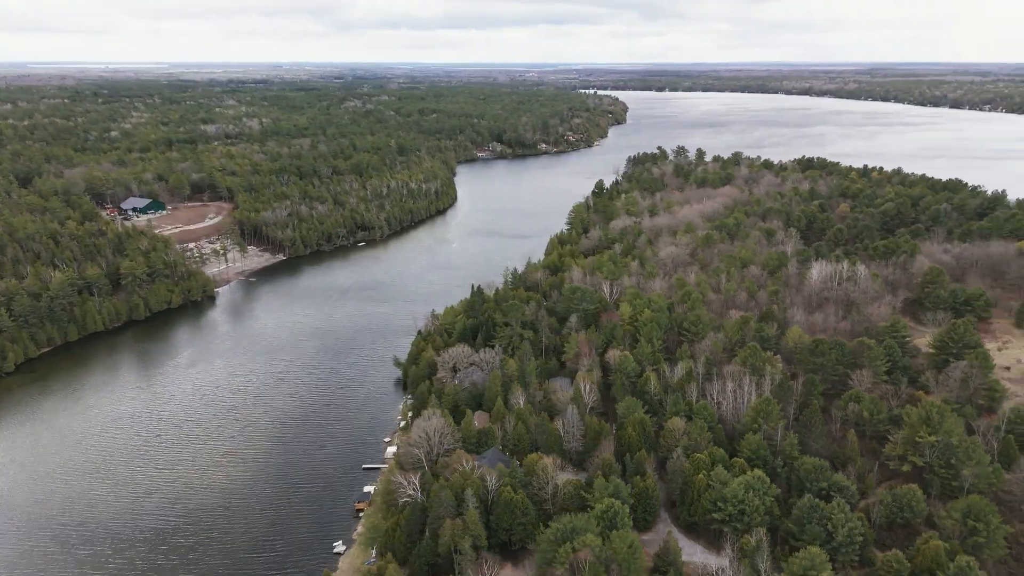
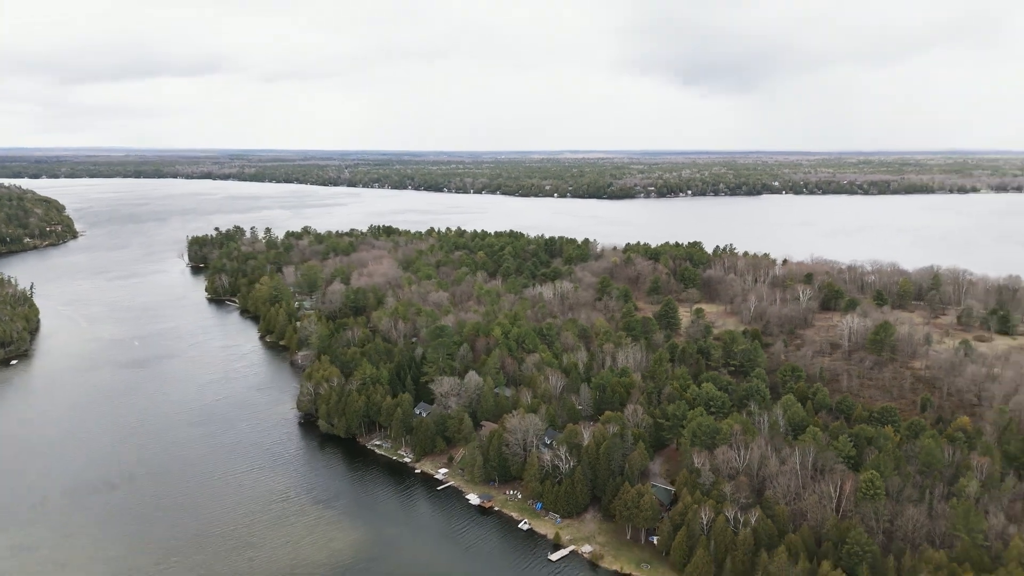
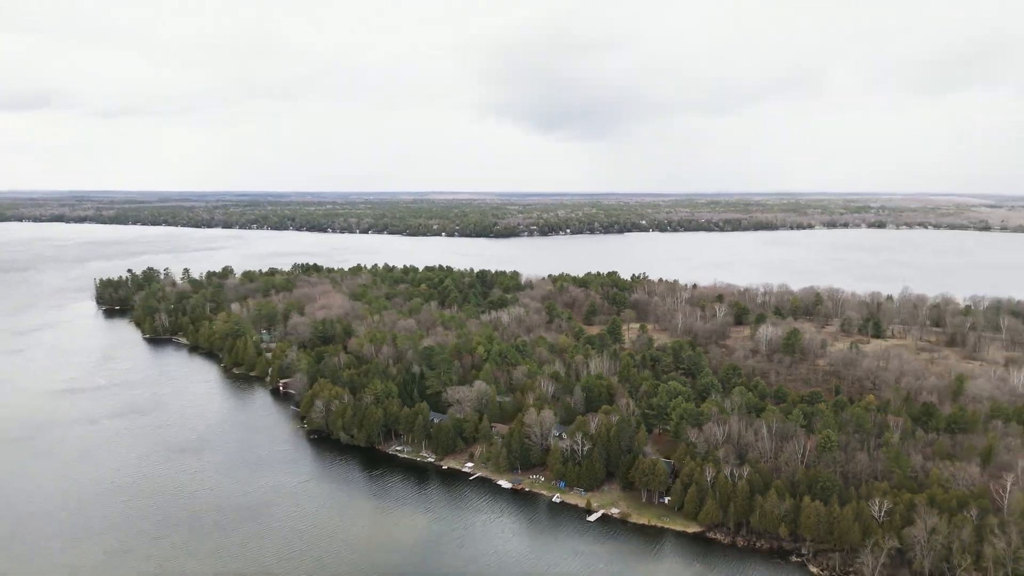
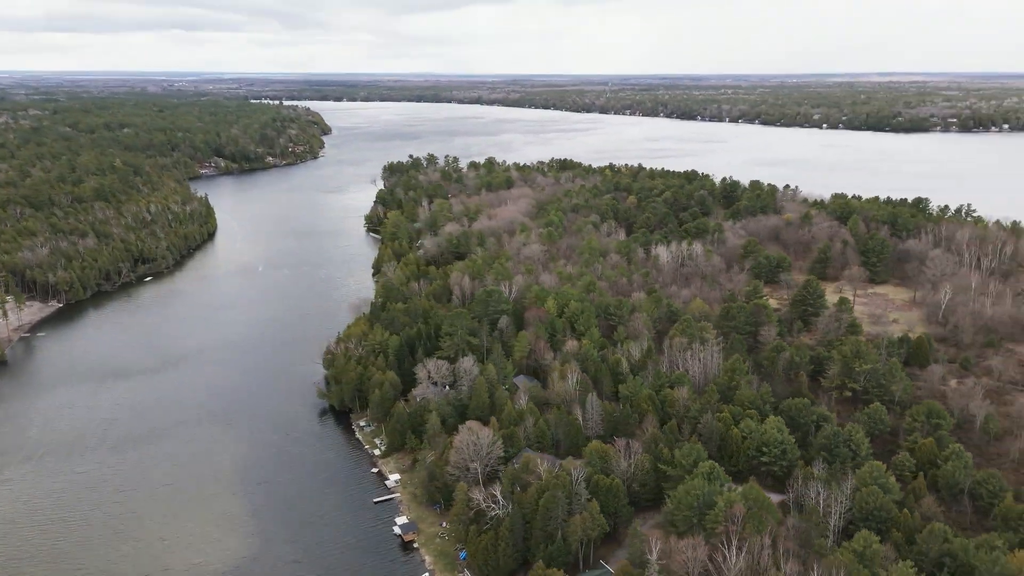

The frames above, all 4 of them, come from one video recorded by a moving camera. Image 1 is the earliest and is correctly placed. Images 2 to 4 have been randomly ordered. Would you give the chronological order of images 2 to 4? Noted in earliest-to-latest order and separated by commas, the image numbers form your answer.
4, 2, 3
